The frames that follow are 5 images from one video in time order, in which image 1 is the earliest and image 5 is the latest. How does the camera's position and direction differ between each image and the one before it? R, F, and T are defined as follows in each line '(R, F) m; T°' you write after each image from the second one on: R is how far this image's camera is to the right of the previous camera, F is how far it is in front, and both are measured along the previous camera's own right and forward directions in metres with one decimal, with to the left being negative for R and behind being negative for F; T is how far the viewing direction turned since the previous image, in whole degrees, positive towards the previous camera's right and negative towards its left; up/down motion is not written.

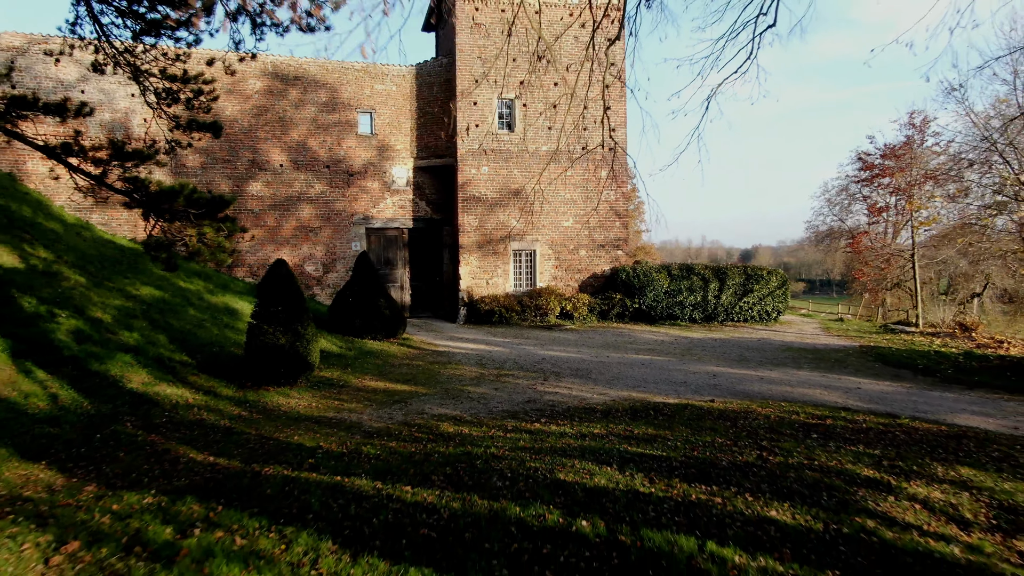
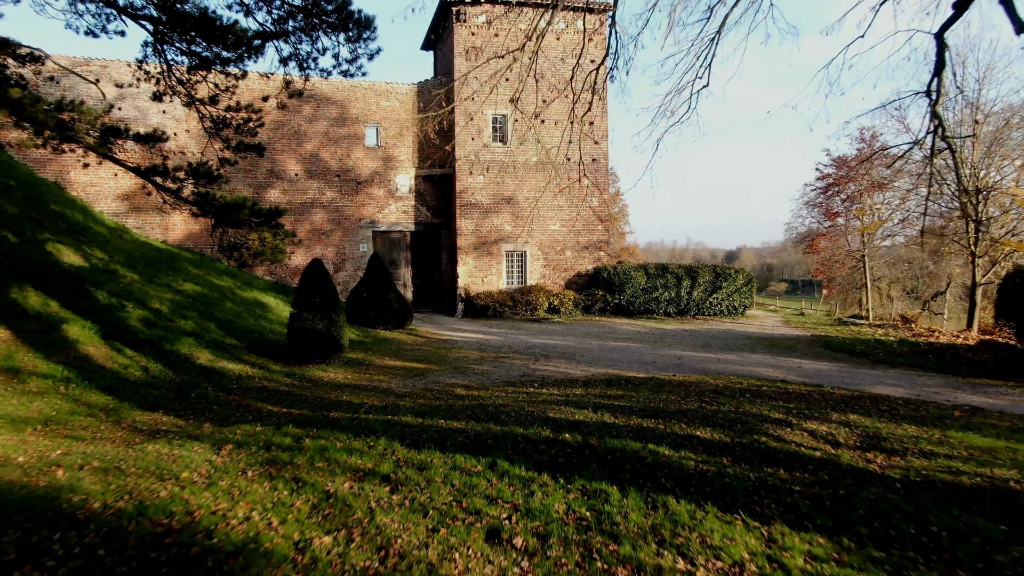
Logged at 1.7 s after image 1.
(-0.1, -1.3) m; +1°
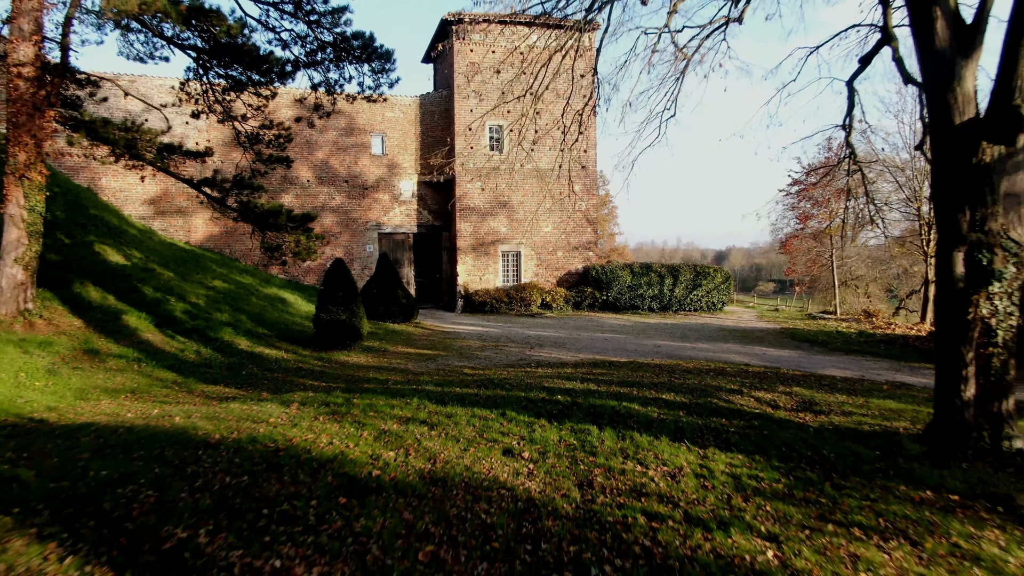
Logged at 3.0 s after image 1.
(-0.1, -1.1) m; +1°
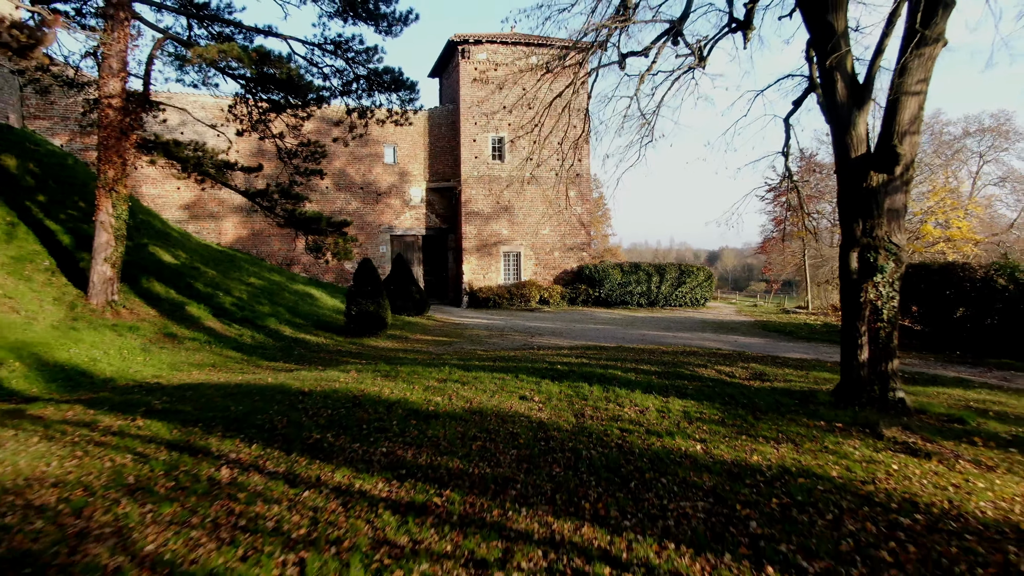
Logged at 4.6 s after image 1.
(-0.1, -1.4) m; 0°
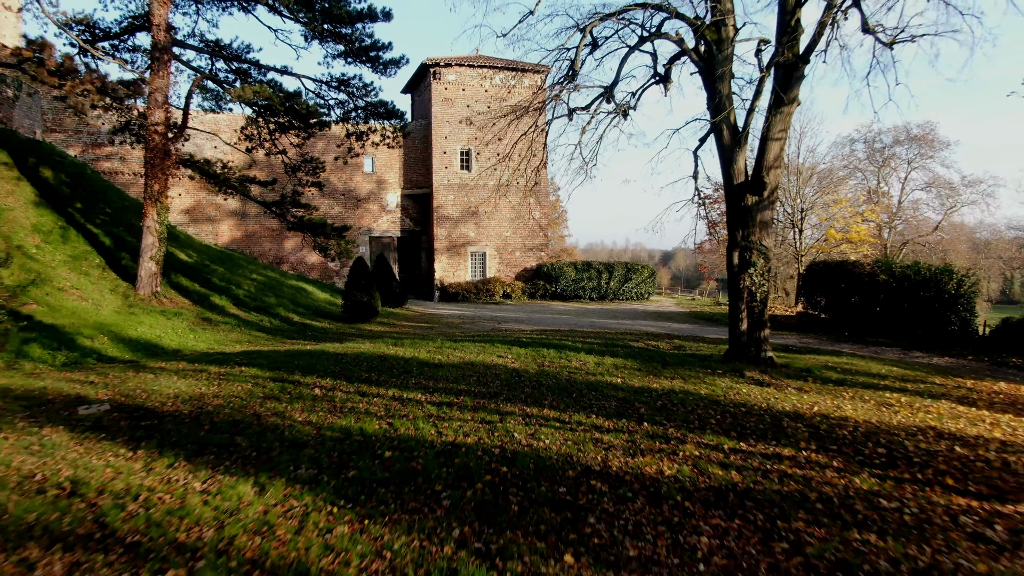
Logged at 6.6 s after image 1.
(-0.2, -2.0) m; +3°
